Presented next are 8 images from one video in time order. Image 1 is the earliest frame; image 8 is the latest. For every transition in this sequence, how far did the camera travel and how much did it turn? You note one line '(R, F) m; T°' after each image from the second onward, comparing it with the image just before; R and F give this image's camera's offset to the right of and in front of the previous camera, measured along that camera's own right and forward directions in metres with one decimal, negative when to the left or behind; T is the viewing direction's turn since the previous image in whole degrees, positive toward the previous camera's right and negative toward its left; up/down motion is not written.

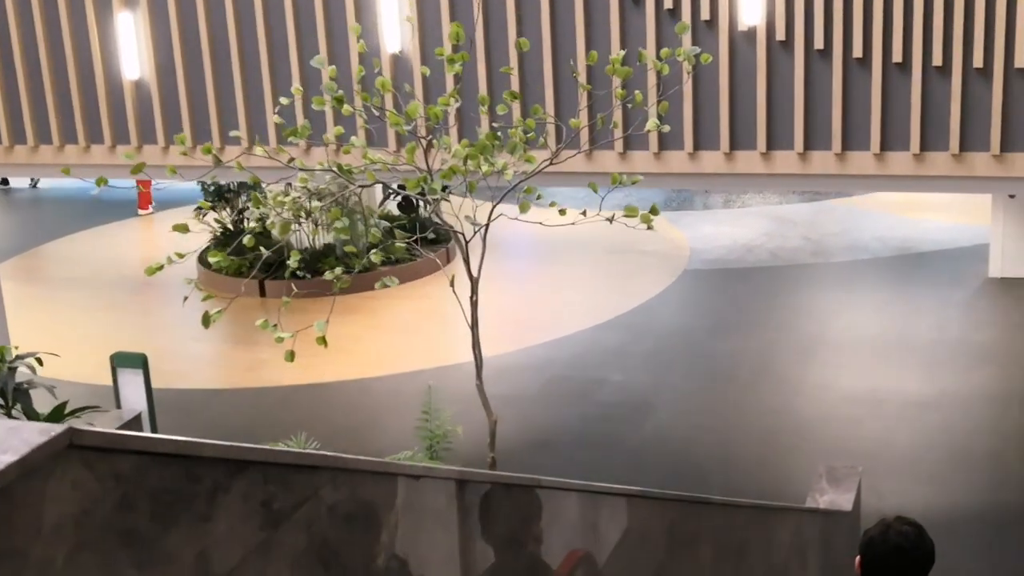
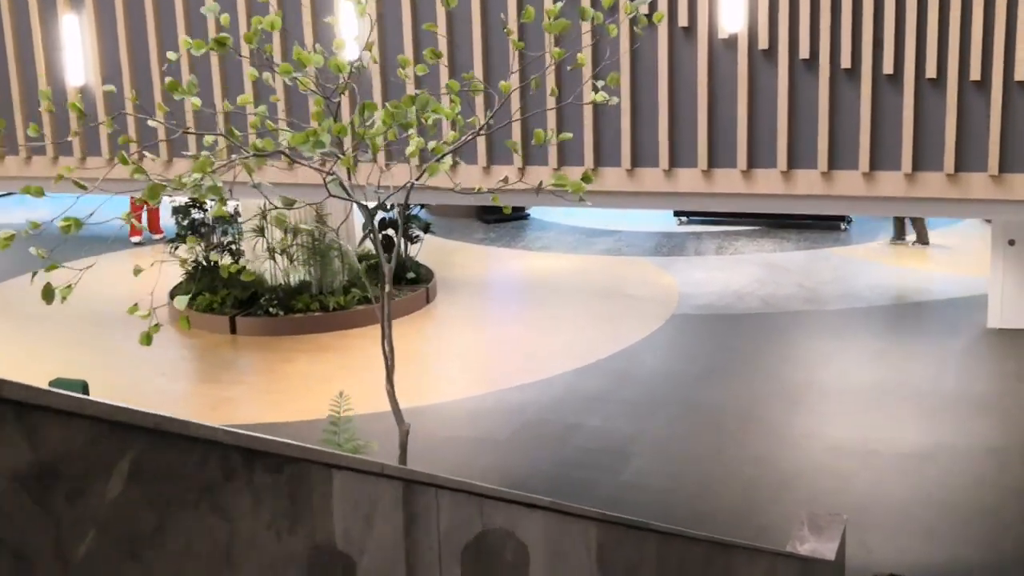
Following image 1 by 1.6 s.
(+0.2, +0.4) m; 0°
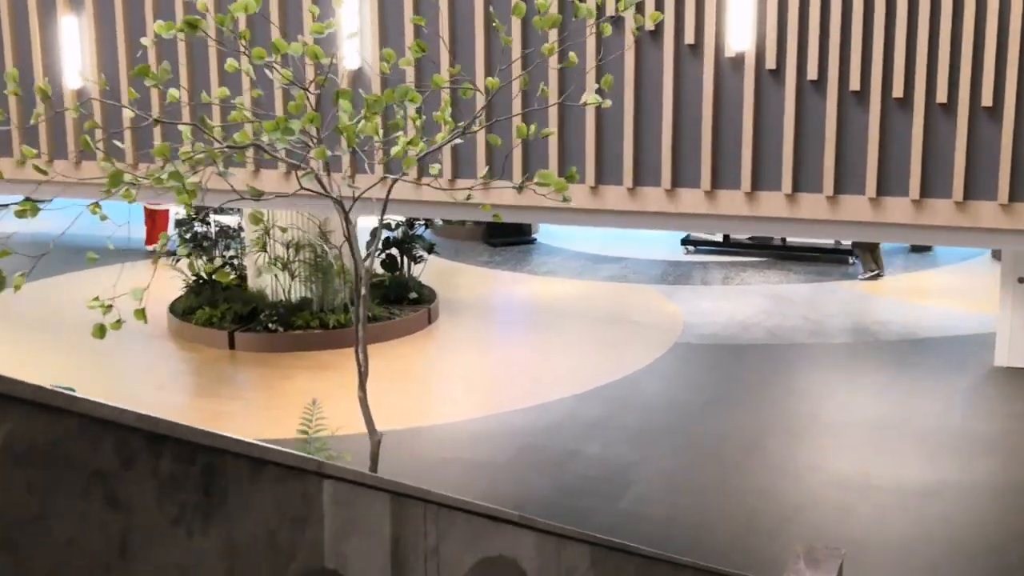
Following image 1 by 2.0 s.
(+0.1, +0.1) m; 0°
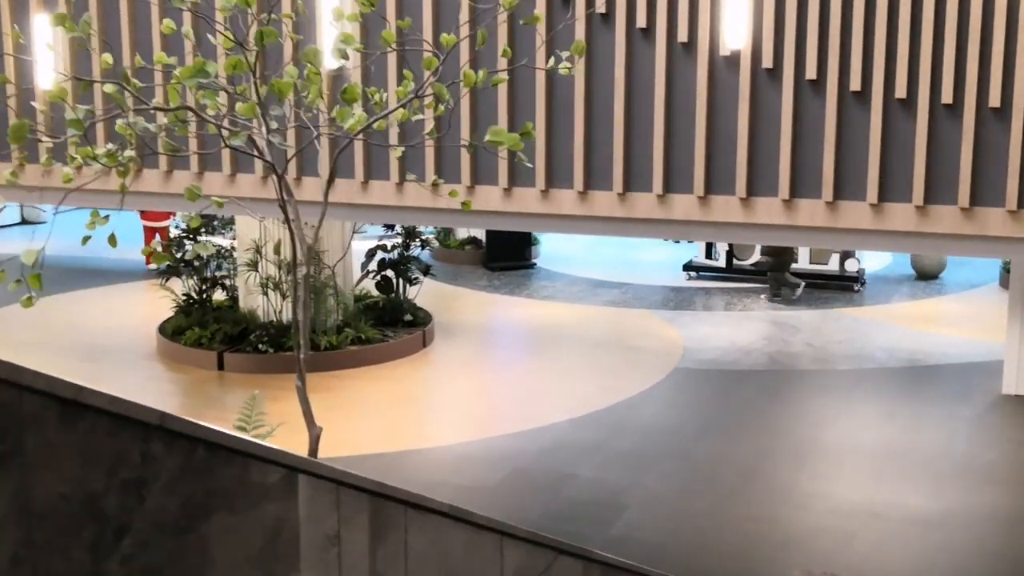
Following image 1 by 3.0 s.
(+0.1, +0.2) m; 0°
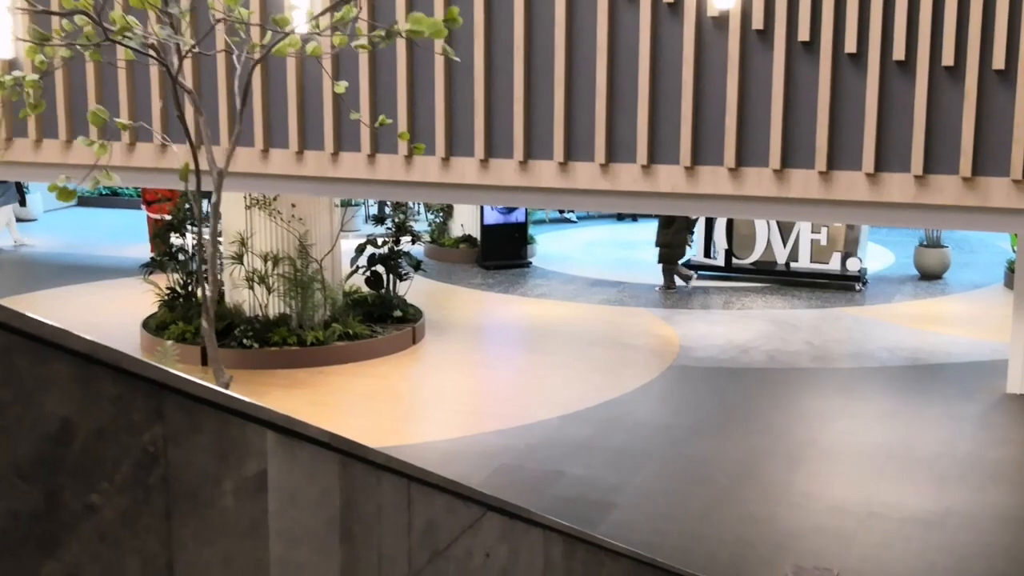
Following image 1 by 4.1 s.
(+0.1, +0.3) m; 0°
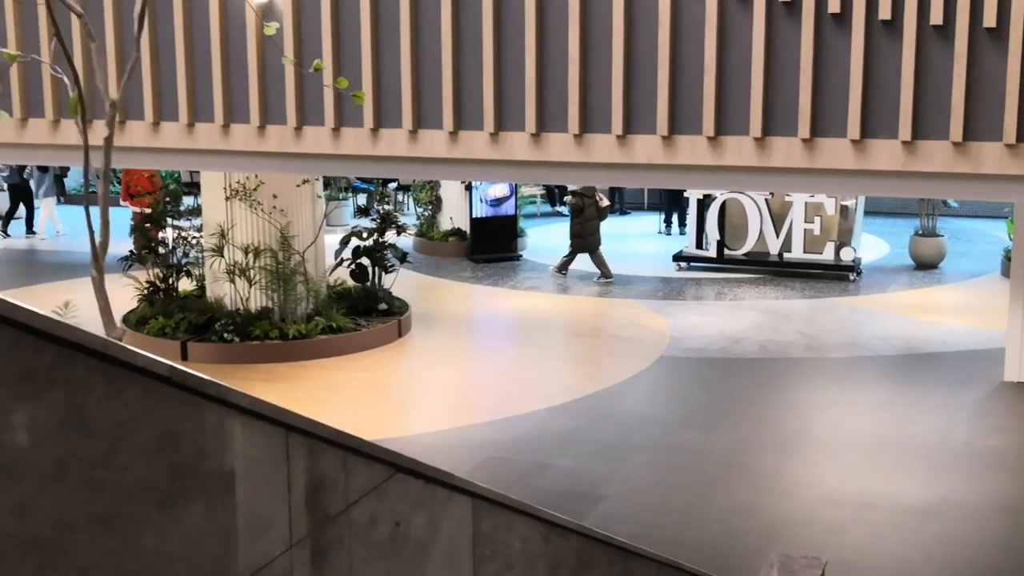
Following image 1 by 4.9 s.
(+0.1, +0.2) m; 0°
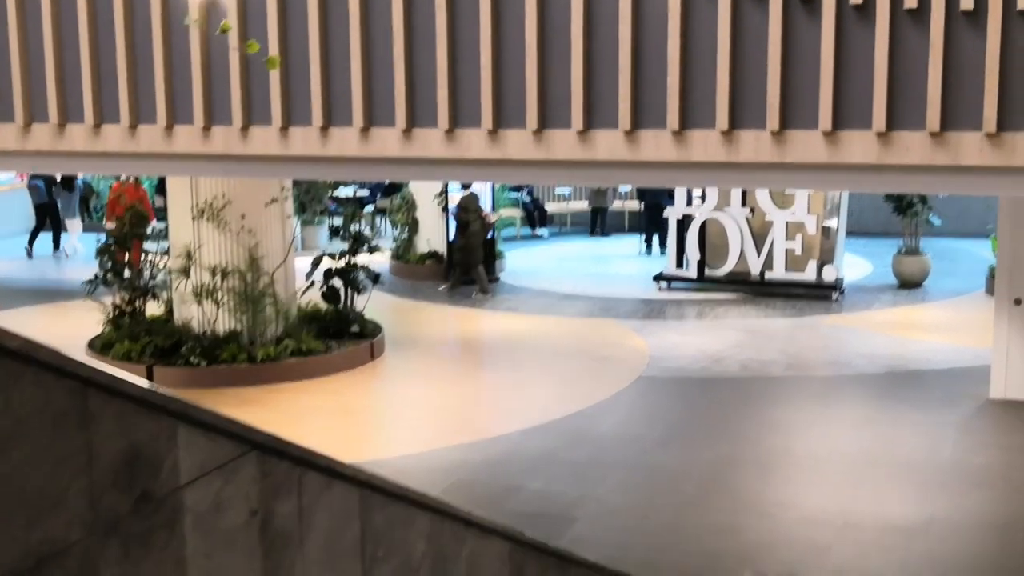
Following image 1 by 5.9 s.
(+0.1, +0.3) m; +1°
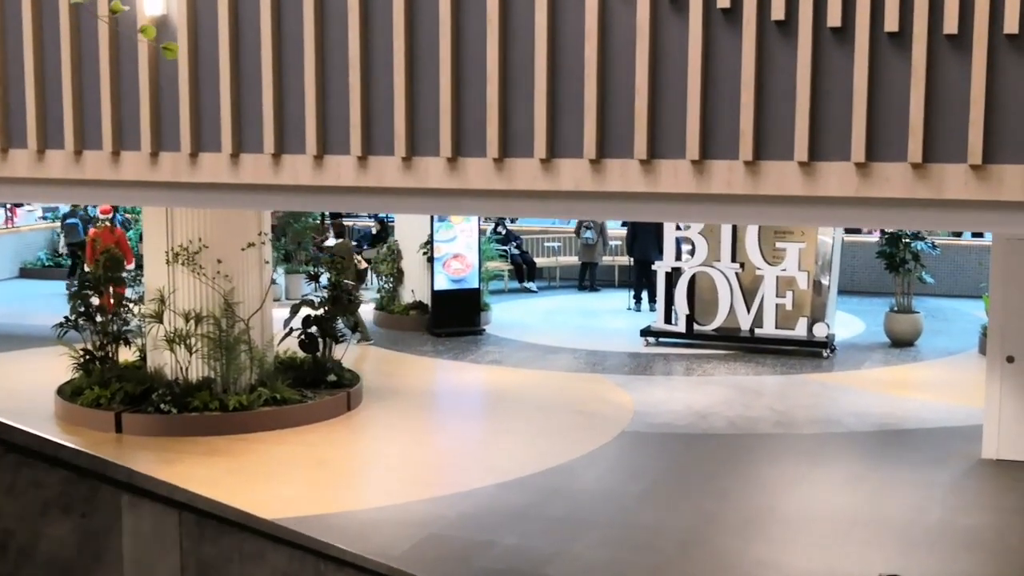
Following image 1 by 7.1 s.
(+0.2, +0.3) m; 0°
